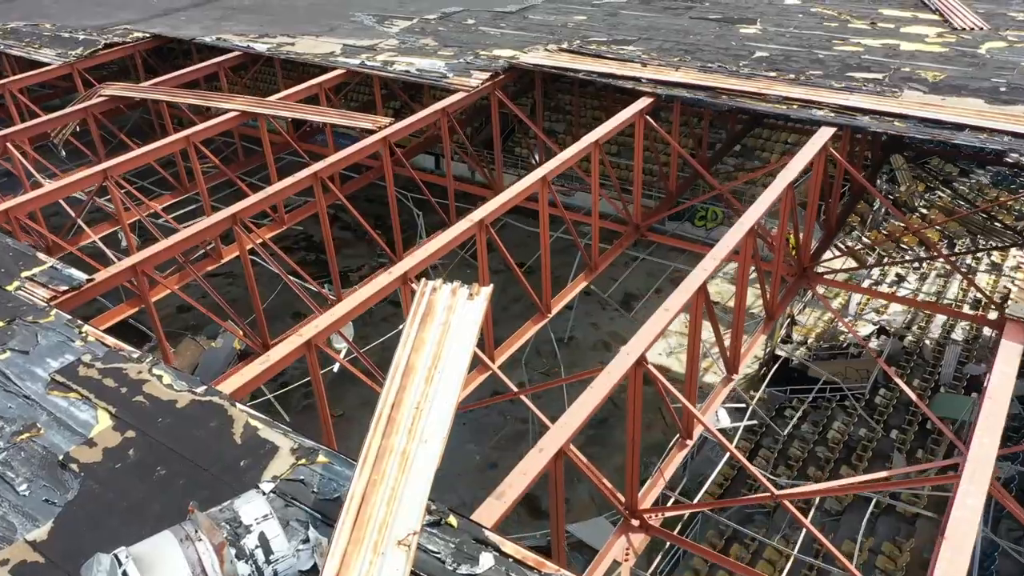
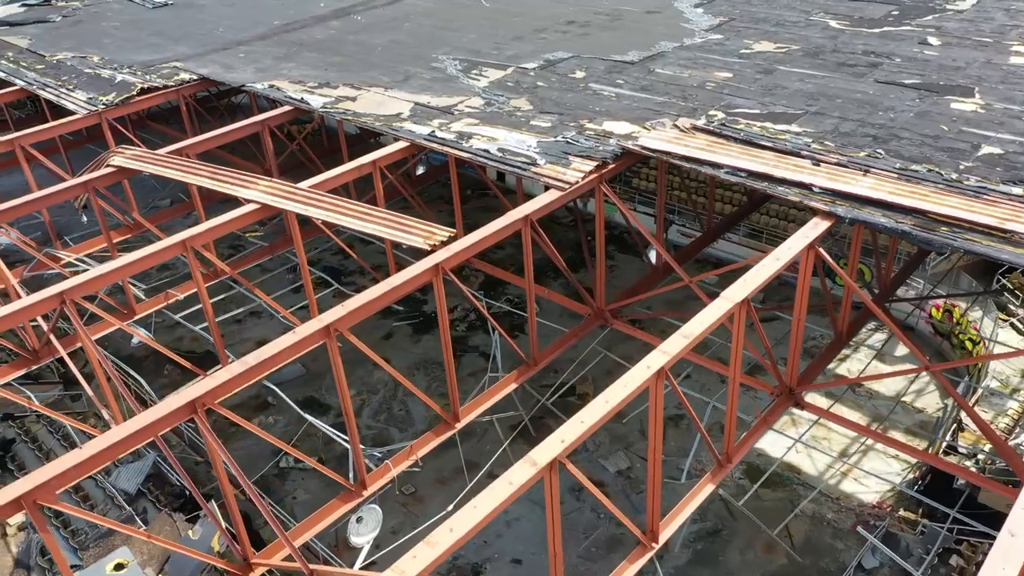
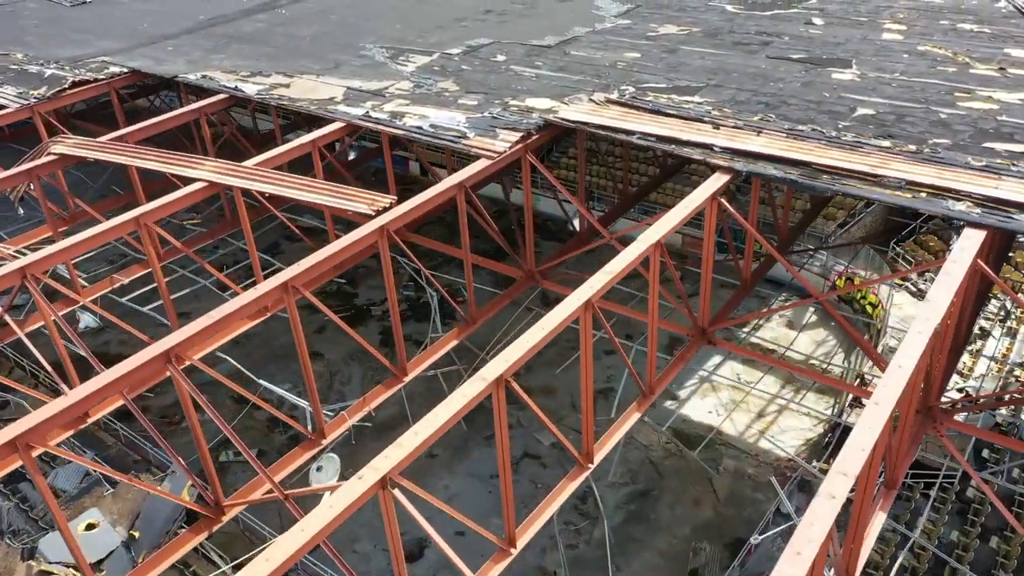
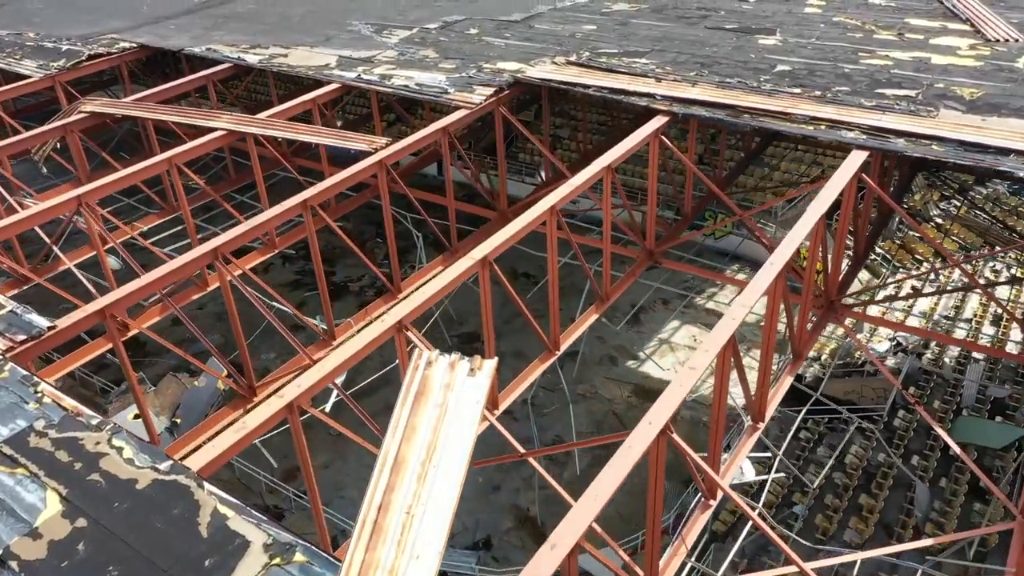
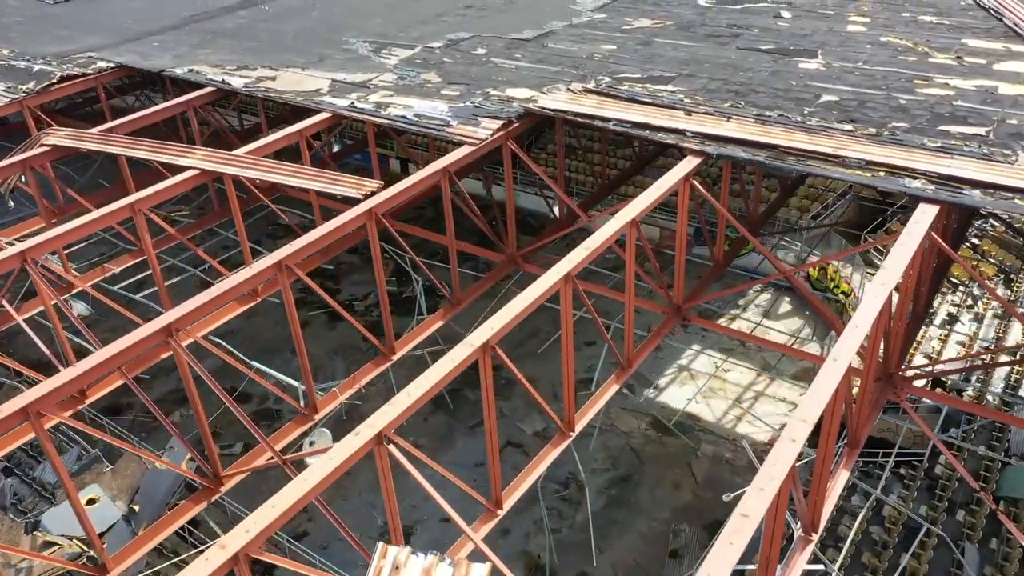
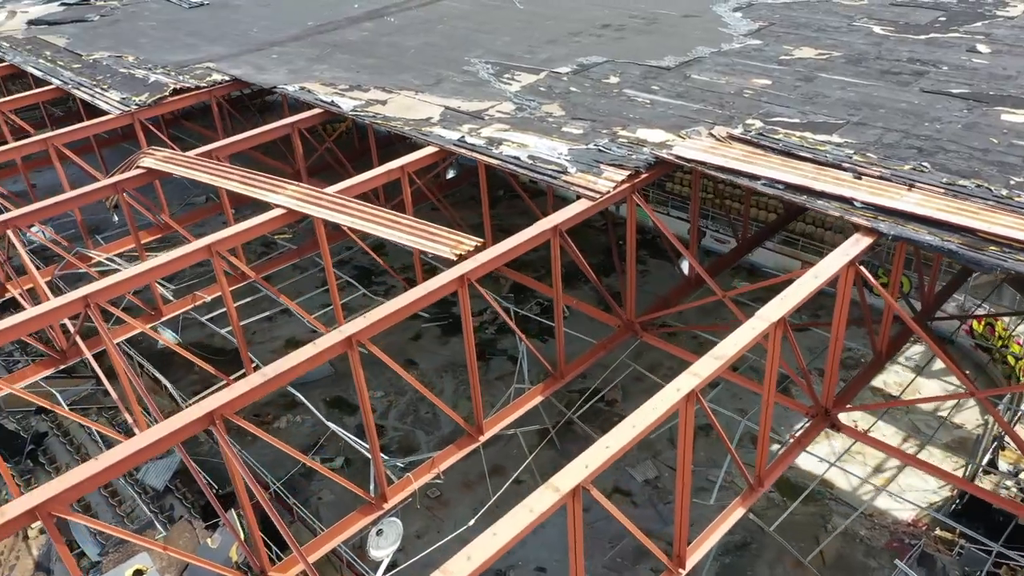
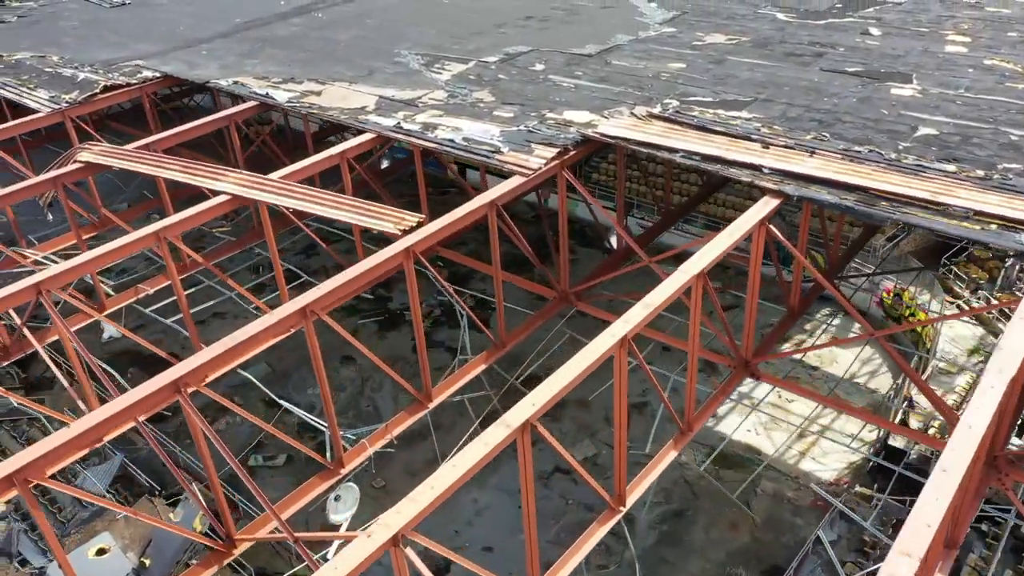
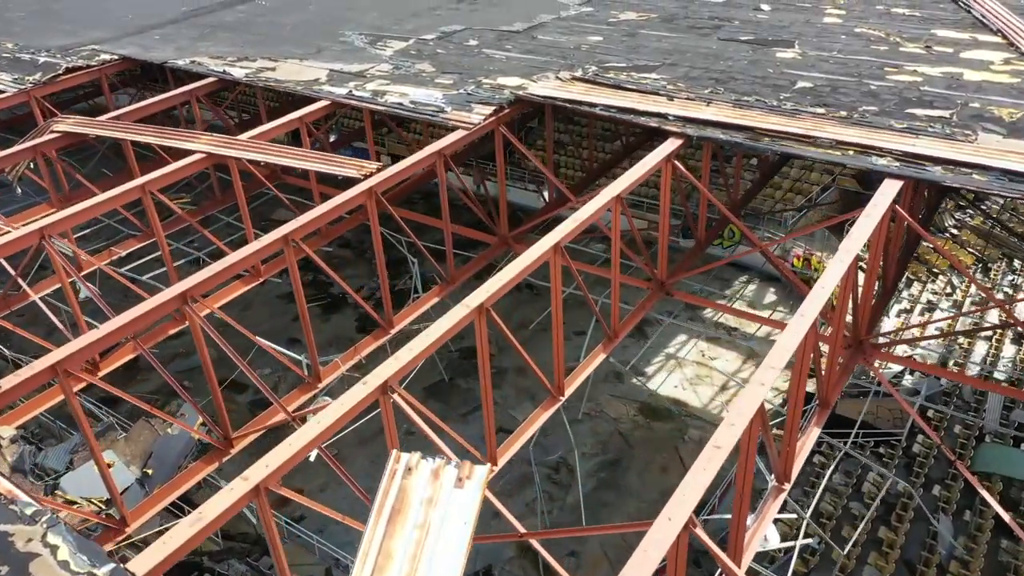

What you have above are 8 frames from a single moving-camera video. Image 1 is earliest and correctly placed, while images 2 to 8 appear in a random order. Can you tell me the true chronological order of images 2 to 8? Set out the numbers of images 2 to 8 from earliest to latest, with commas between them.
4, 8, 5, 3, 7, 2, 6
